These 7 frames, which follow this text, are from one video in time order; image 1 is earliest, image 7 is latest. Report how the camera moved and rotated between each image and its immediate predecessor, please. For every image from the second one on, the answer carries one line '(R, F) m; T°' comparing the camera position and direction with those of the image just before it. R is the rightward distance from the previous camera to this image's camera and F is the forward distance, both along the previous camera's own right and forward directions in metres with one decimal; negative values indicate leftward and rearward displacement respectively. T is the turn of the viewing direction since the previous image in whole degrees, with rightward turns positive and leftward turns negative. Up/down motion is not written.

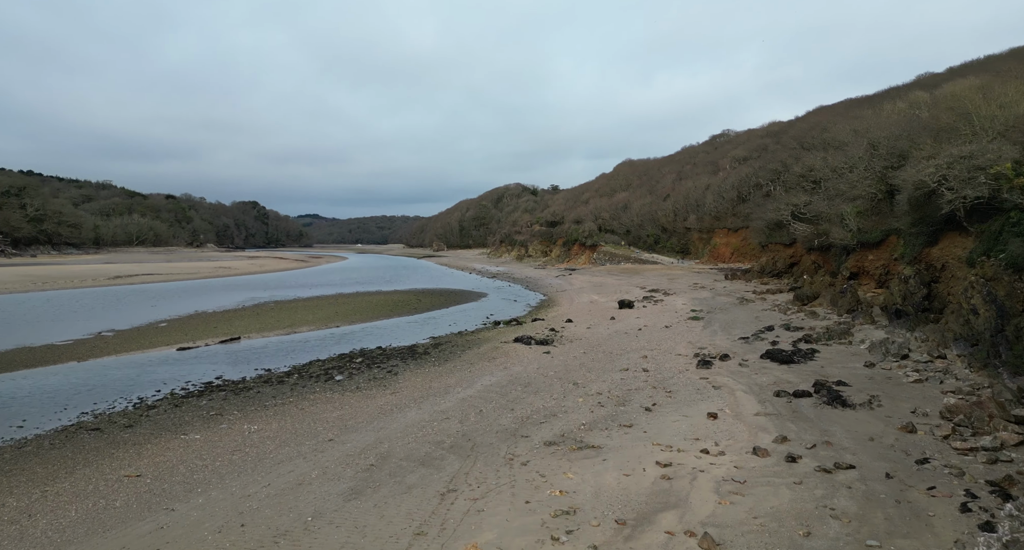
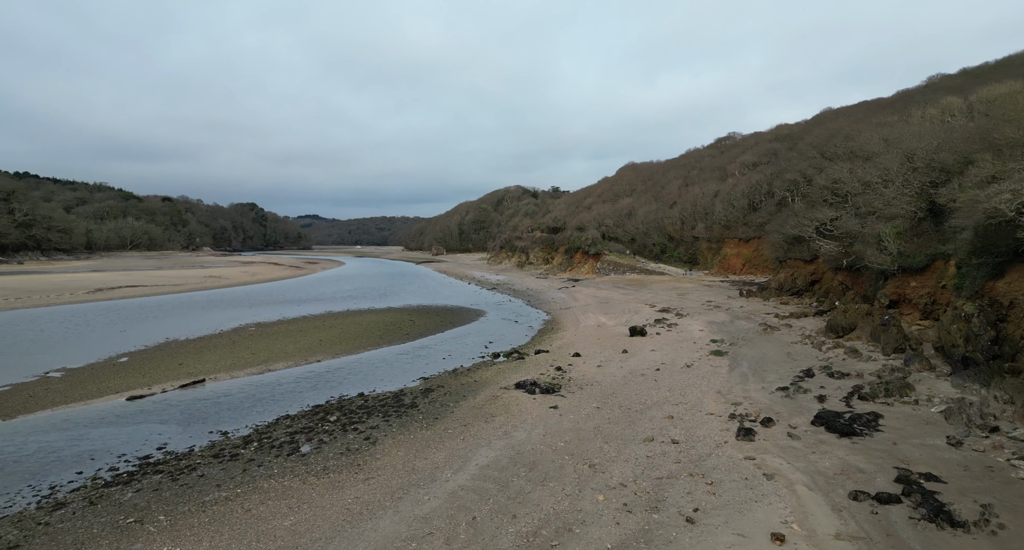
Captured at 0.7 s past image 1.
(0.0, +1.1) m; 0°
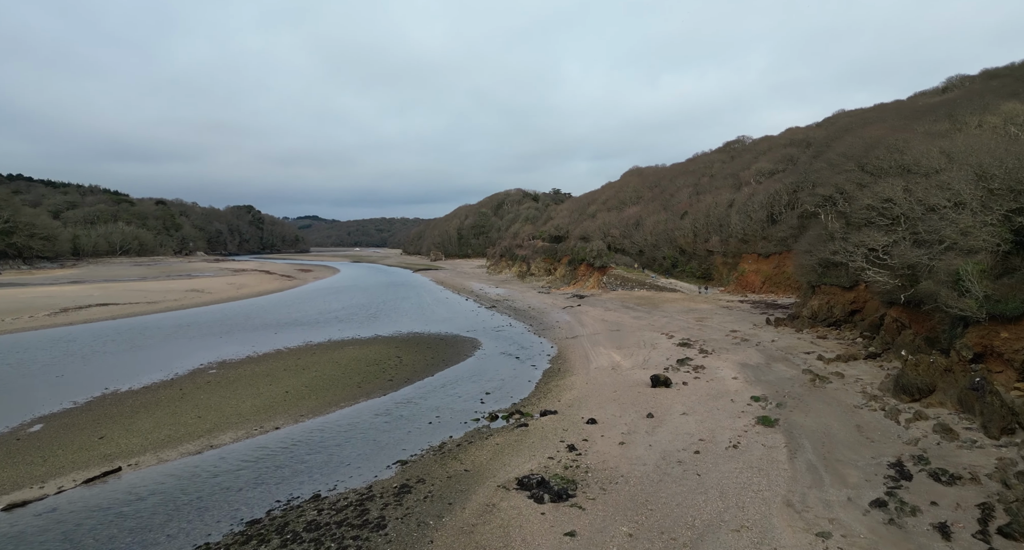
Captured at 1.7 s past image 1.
(0.0, +1.7) m; 0°
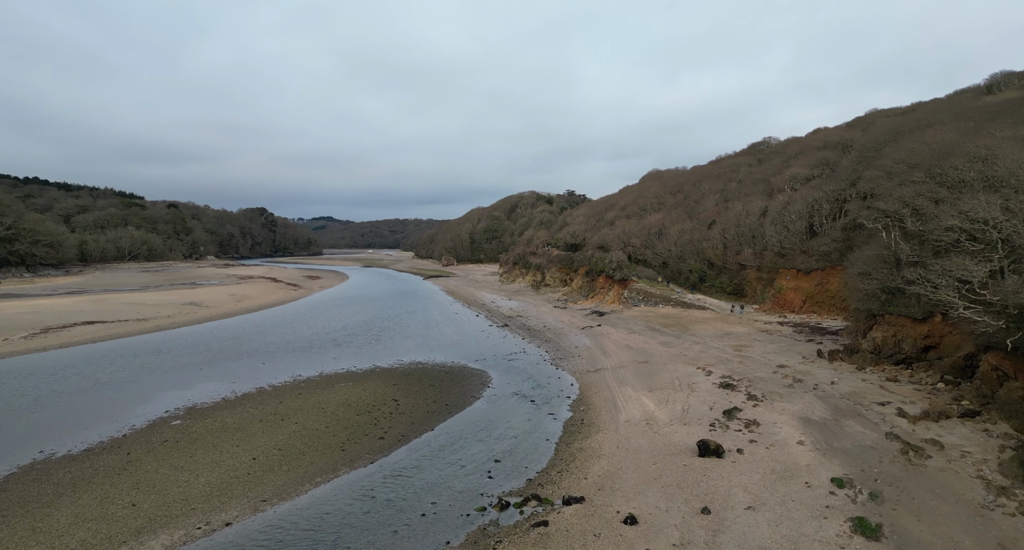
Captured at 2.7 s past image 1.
(0.0, +1.8) m; -2°
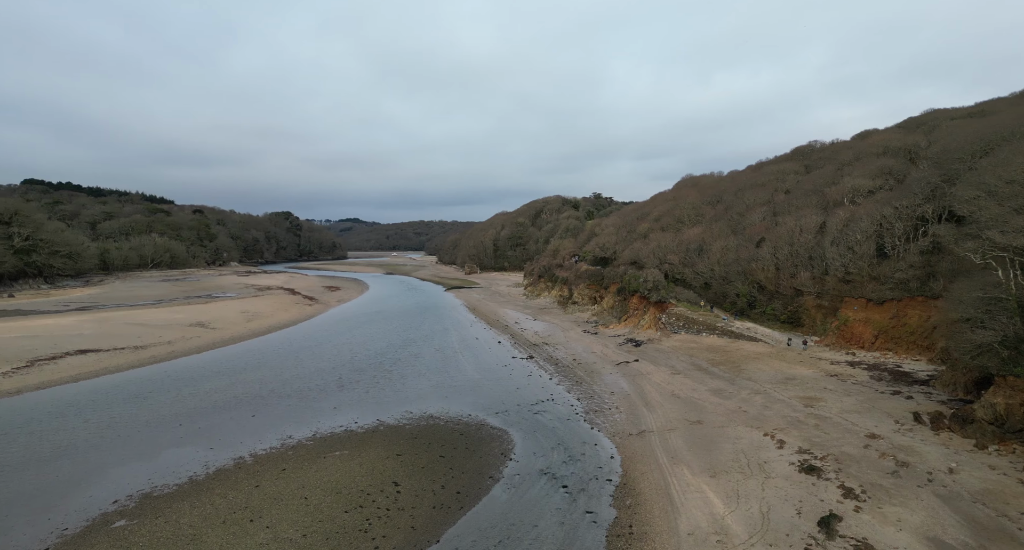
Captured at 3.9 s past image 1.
(-0.1, +2.1) m; -3°
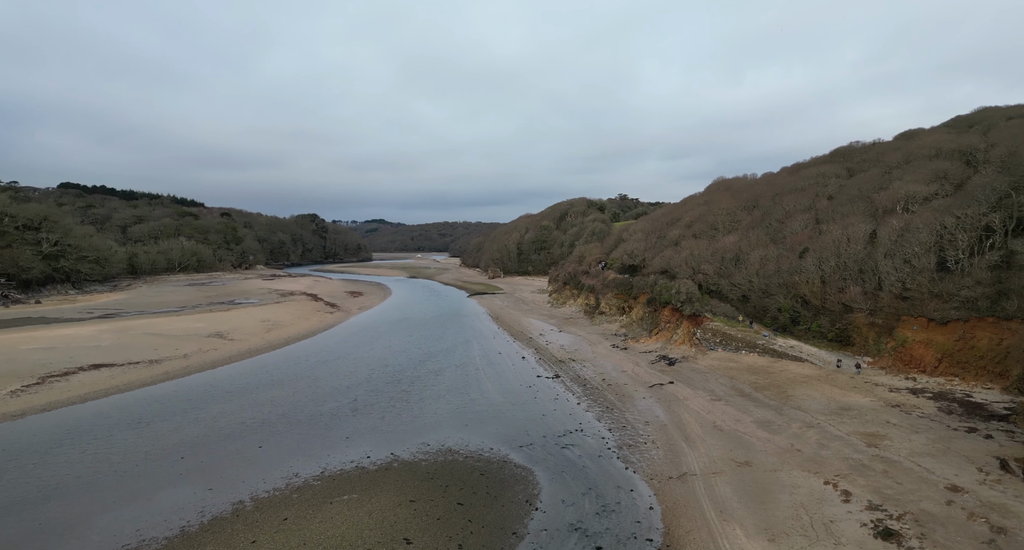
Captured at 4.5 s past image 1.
(-0.1, +1.1) m; -3°
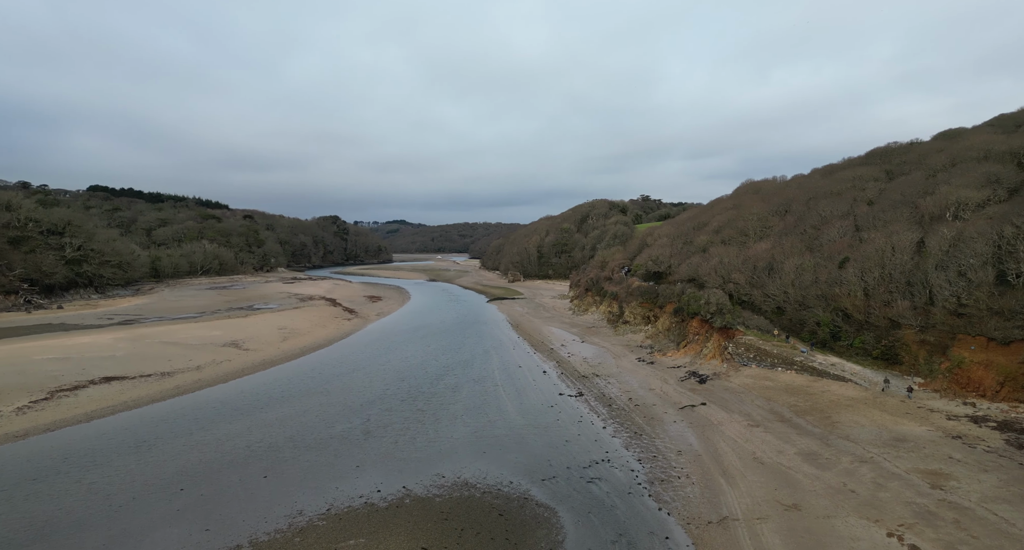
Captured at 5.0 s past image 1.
(-0.1, +0.9) m; -2°
